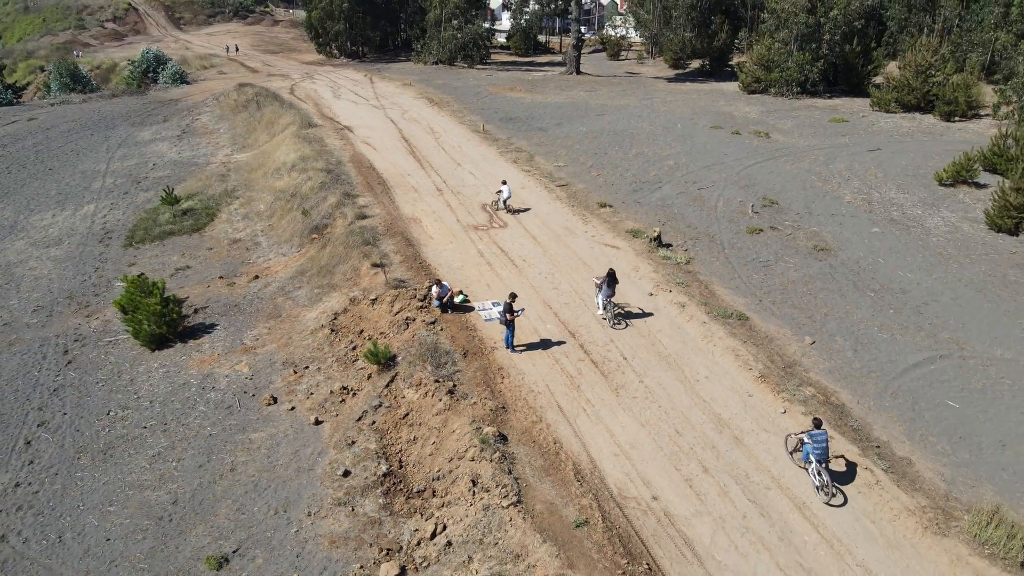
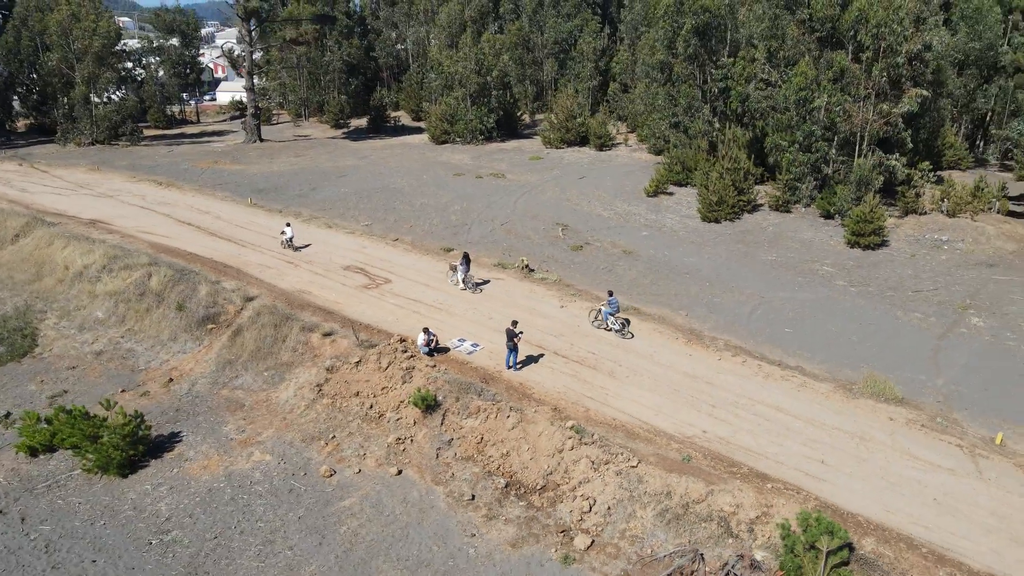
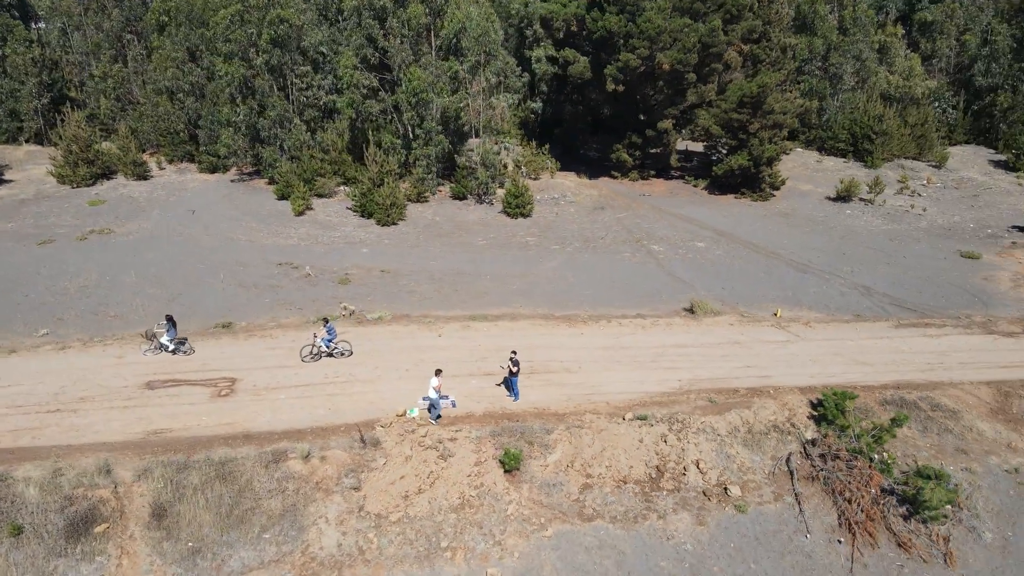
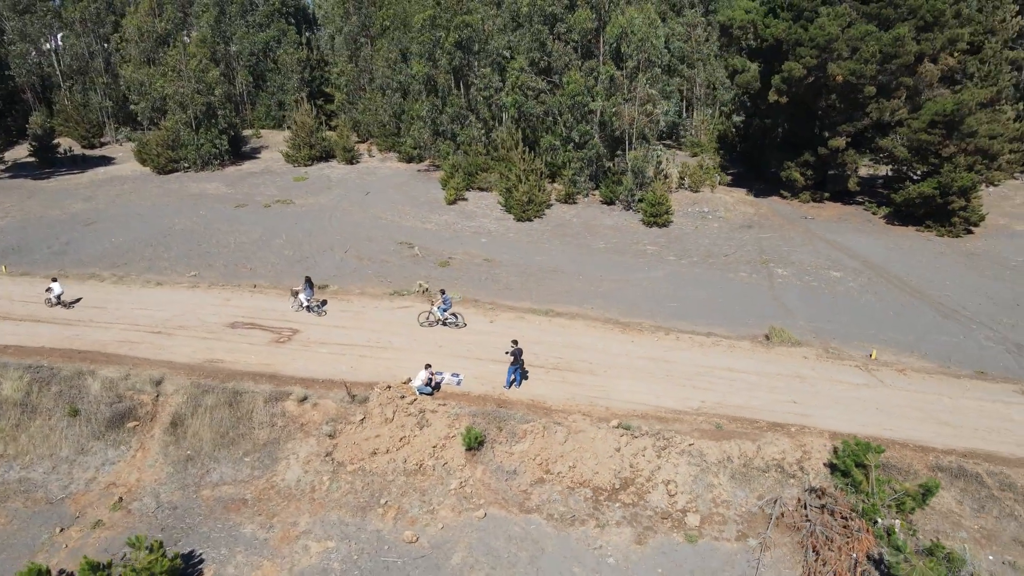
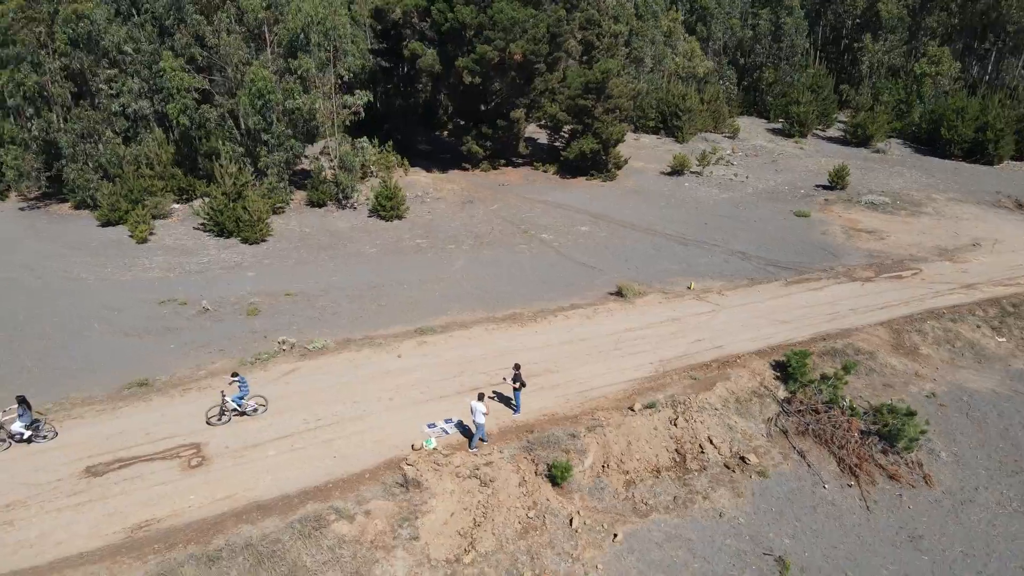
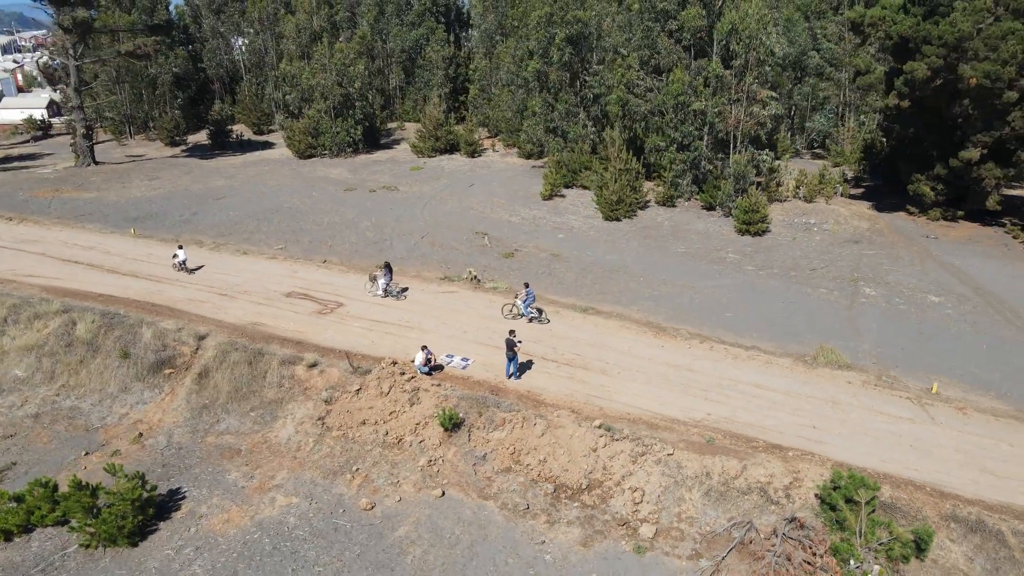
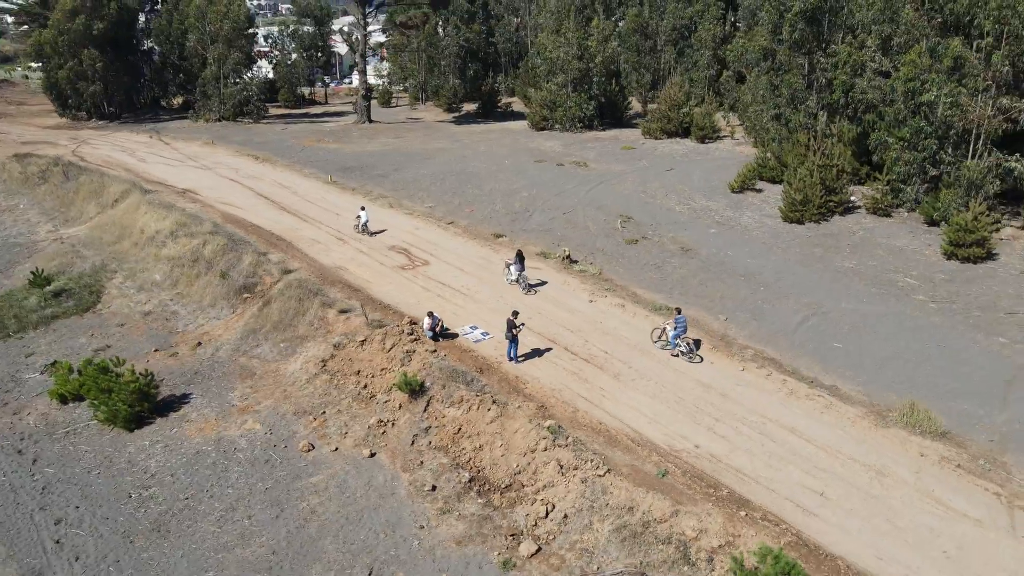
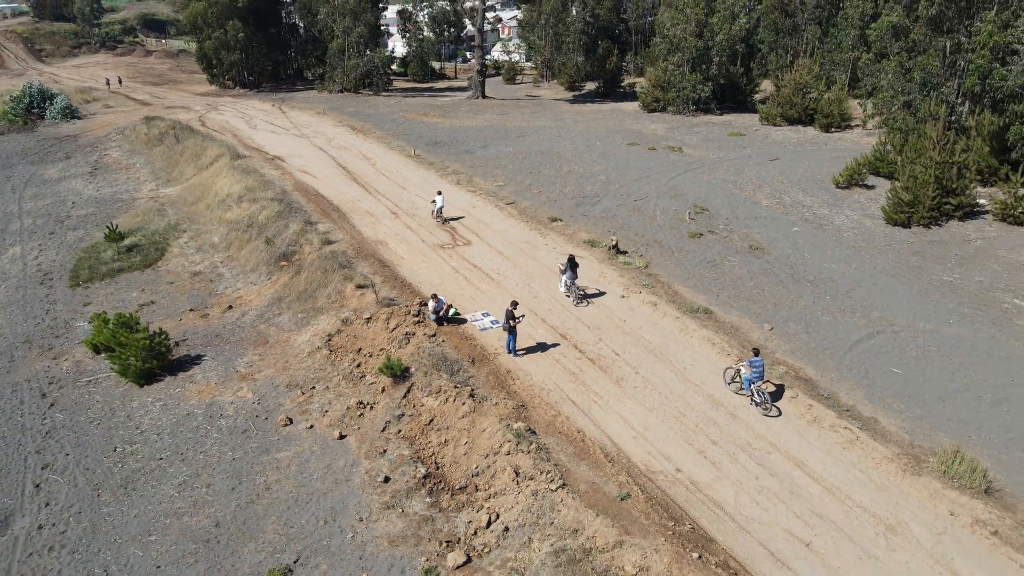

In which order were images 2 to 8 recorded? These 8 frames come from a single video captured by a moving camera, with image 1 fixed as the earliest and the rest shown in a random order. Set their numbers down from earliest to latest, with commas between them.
8, 7, 2, 6, 4, 3, 5
